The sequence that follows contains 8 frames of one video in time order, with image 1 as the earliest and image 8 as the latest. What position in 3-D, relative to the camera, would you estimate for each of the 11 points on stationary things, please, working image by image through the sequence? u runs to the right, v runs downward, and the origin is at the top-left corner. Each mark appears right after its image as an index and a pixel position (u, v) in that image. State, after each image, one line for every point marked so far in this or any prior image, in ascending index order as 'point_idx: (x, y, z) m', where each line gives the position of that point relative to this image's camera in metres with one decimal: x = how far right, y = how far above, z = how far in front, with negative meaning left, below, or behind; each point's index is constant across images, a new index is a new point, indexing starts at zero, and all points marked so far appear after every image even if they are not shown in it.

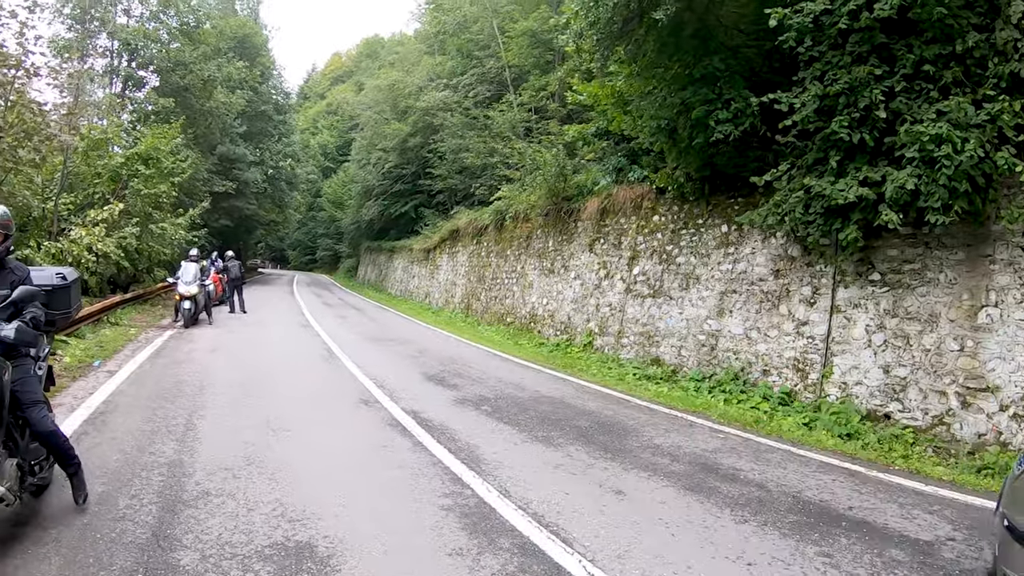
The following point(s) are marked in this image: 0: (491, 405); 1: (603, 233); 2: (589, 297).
0: (-0.2, -1.3, +11.0) m
1: (+1.4, +1.0, +18.9) m
2: (+1.2, -0.2, +18.8) m
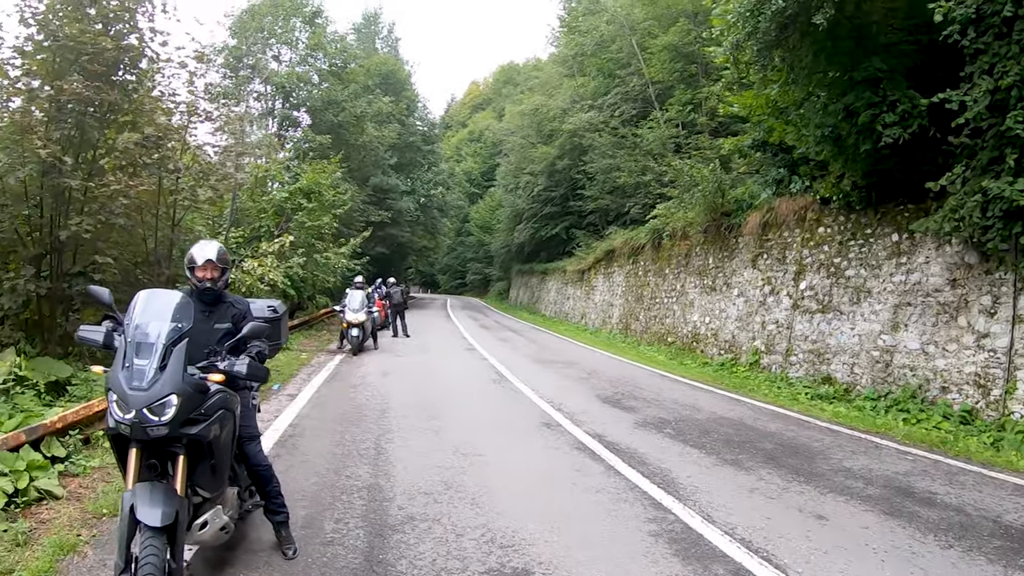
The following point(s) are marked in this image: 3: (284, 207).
0: (+1.7, -1.5, +10.4) m
1: (+4.4, +0.7, +18.1) m
2: (+4.2, -0.5, +18.0) m
3: (-3.8, +1.3, +16.7) m
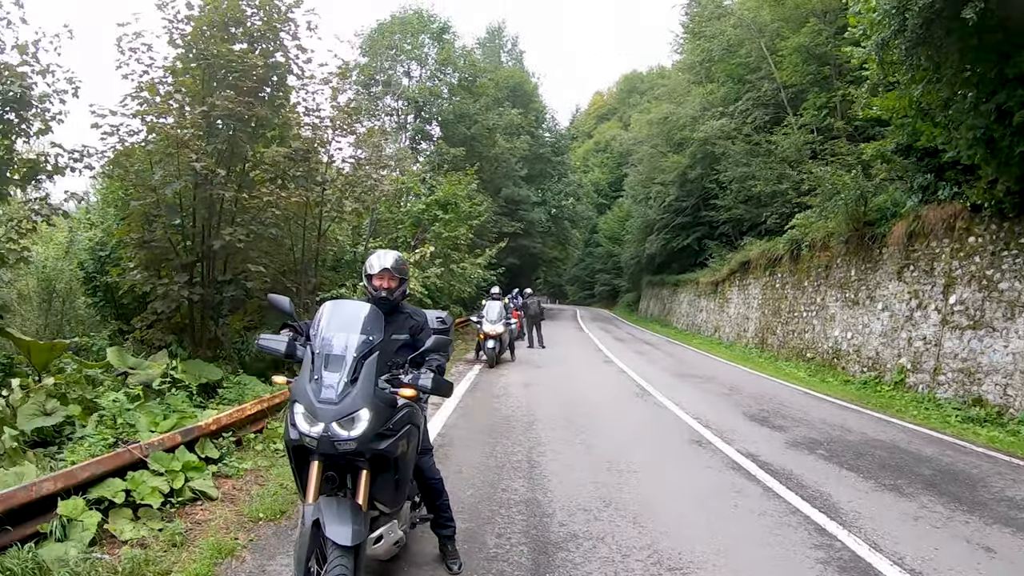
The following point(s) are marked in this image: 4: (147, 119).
0: (+3.1, -1.6, +10.0) m
1: (+6.8, +0.5, +17.3) m
2: (+6.6, -0.7, +17.2) m
3: (-1.6, +1.2, +16.9) m
4: (-2.6, +1.2, +7.1) m
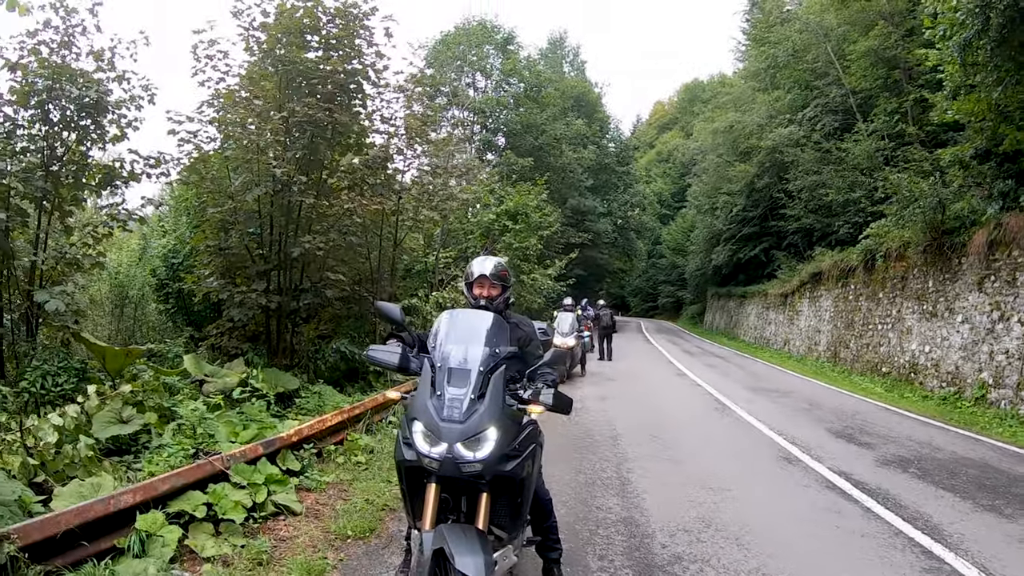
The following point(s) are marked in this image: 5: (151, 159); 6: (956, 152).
0: (+3.8, -1.7, +9.5) m
1: (+7.9, +0.3, +16.6) m
2: (+7.7, -0.9, +16.5) m
3: (-0.4, +1.0, +16.7) m
4: (-2.0, +1.1, +7.0) m
5: (-2.5, +0.9, +7.0) m
6: (+8.3, +2.5, +18.7) m
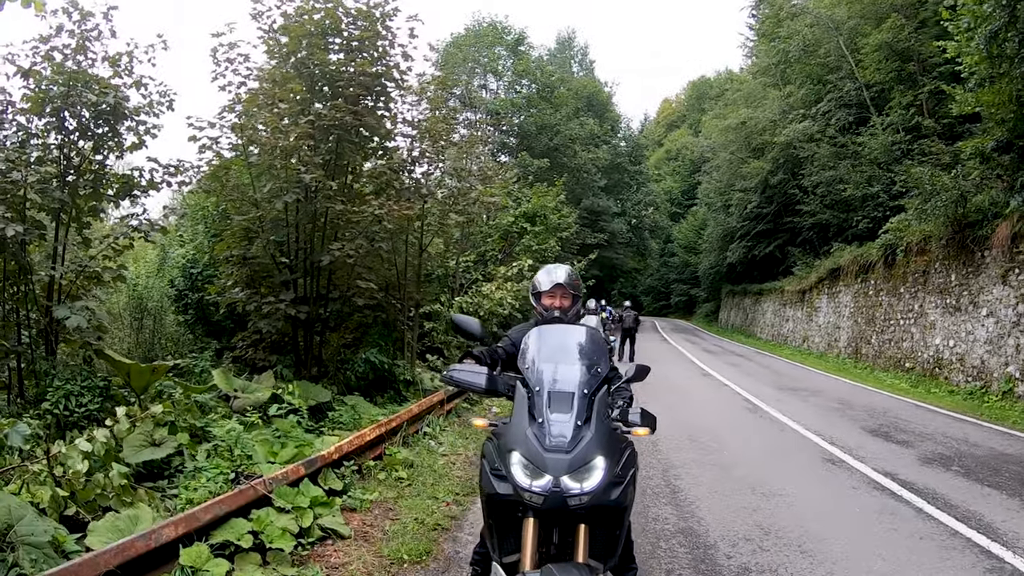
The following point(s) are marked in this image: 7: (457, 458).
0: (+4.1, -1.6, +9.2) m
1: (+8.2, +0.4, +16.2) m
2: (+8.0, -0.8, +16.2) m
3: (-0.1, +0.9, +16.4) m
4: (-1.8, +1.1, +6.8) m
5: (-2.3, +0.8, +6.7) m
6: (+8.6, +2.6, +18.3) m
7: (-0.3, -1.0, +6.2) m
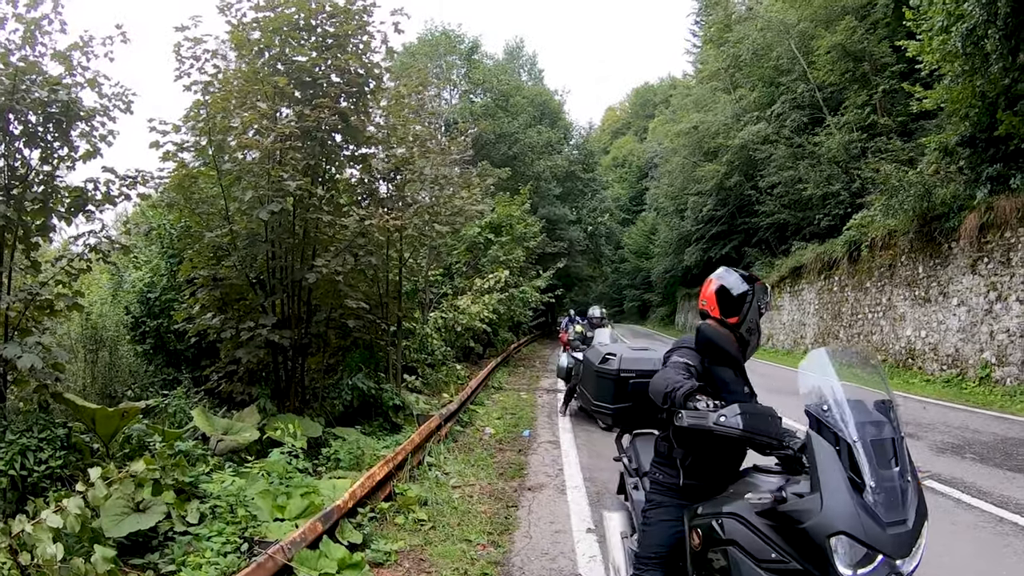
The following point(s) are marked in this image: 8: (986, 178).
0: (+4.1, -1.6, +8.7) m
1: (+7.7, +0.5, +16.0) m
2: (+7.6, -0.7, +15.9) m
3: (-0.6, +0.7, +15.8) m
4: (-1.8, +0.9, +6.1) m
5: (-2.3, +0.7, +6.0) m
6: (+7.9, +2.7, +18.2) m
7: (-0.2, -1.1, +5.6) m
8: (+7.4, +1.6, +15.7) m
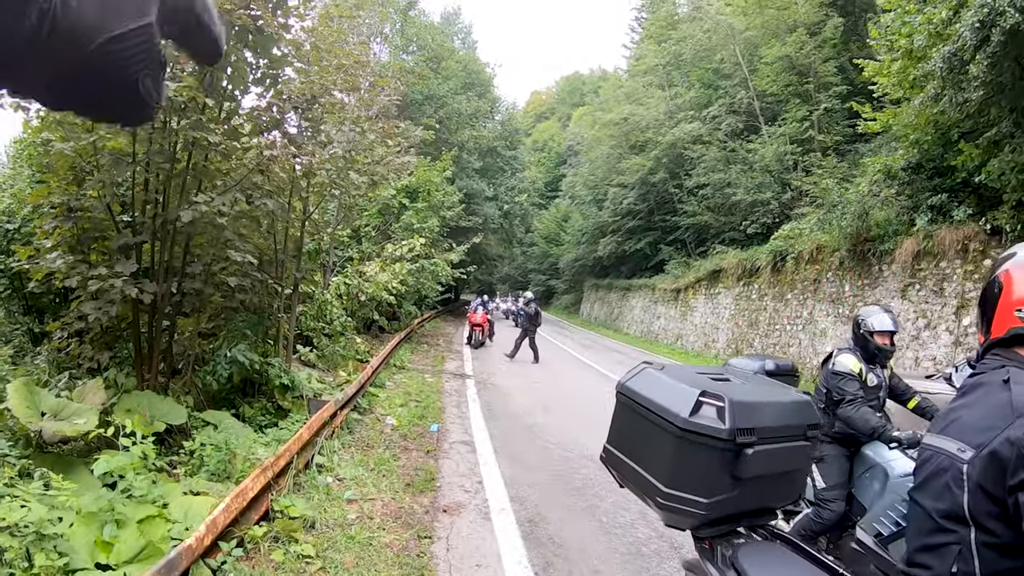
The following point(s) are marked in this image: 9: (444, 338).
0: (+3.3, -1.8, +8.0) m
1: (+6.4, +0.2, +15.6) m
2: (+6.2, -1.0, +15.5) m
3: (-1.8, +1.2, +14.5) m
4: (-2.0, +1.2, +4.7) m
5: (-2.5, +1.0, +4.6) m
6: (+6.6, +2.4, +17.7) m
7: (-0.6, -1.0, +4.4) m
8: (+6.3, +1.3, +15.1) m
9: (-1.3, -1.0, +18.8) m
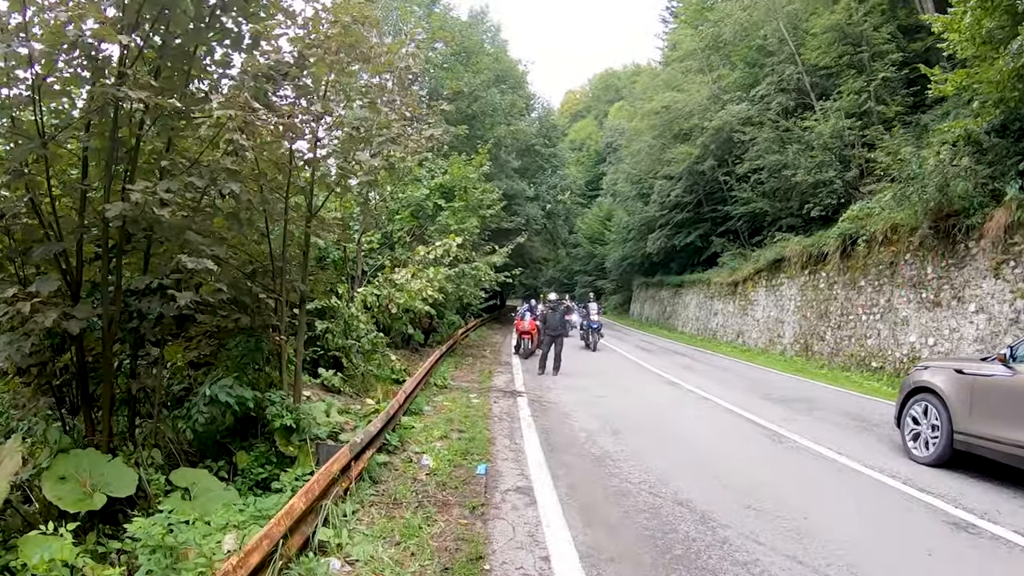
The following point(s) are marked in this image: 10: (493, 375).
0: (+3.8, -1.6, +6.4) m
1: (+7.1, +0.5, +13.9) m
2: (+6.9, -0.7, +13.8) m
3: (-1.2, +1.1, +13.2) m
4: (-1.9, +1.1, +3.4) m
5: (-2.4, +0.9, +3.3) m
6: (+7.2, +2.7, +16.0) m
7: (-0.4, -1.0, +3.0) m
8: (+6.8, +1.6, +13.5) m
9: (-0.4, -1.1, +17.5) m
10: (-0.2, -1.1, +12.5) m
